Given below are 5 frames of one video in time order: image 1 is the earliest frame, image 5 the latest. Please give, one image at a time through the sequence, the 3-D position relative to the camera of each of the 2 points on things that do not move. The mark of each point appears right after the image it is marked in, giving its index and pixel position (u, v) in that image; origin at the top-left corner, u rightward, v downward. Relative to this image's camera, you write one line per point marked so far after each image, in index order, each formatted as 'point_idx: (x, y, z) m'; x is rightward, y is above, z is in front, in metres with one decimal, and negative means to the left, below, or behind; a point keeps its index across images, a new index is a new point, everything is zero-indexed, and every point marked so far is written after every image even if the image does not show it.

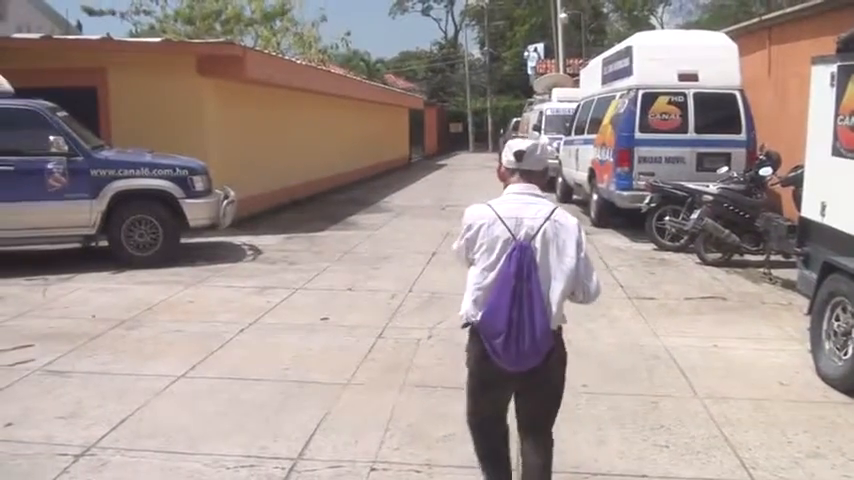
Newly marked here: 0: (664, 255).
0: (+3.1, -0.2, +14.0) m
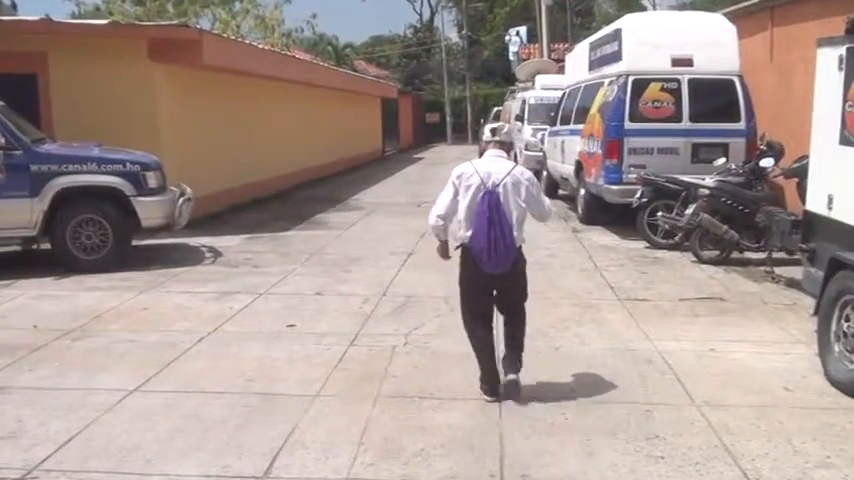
0: (+2.8, -0.2, +13.0) m
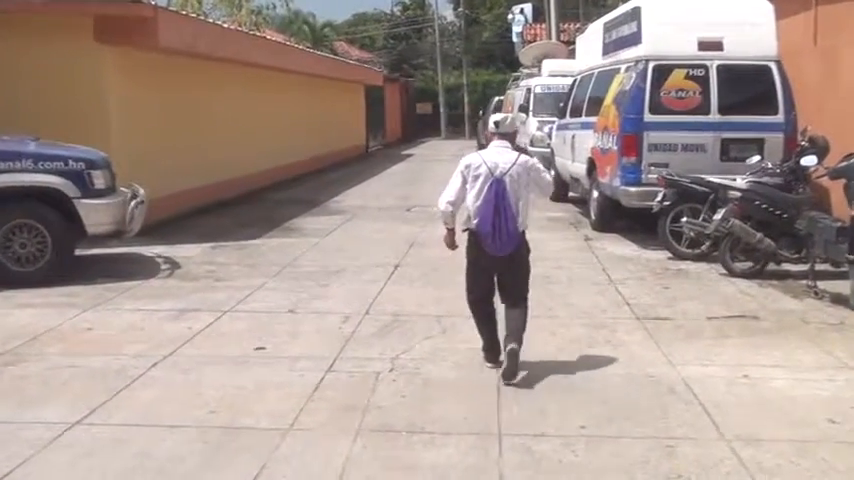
0: (+2.6, -0.3, +11.4) m
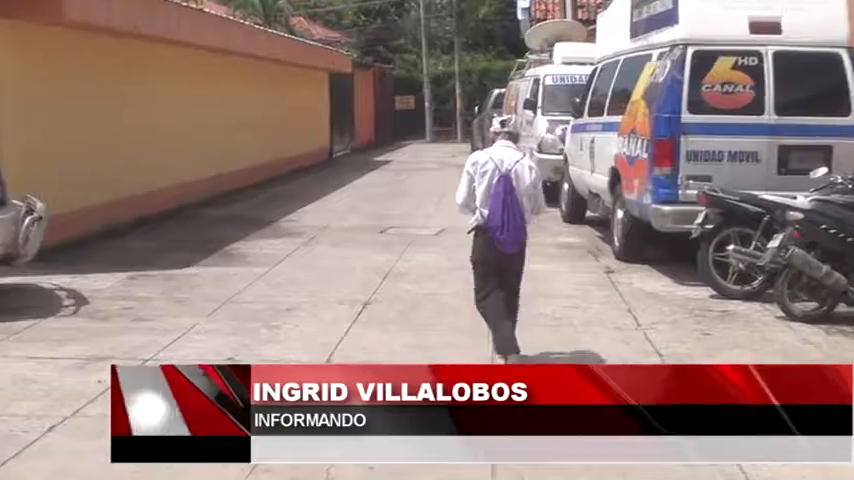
0: (+2.5, -0.5, +9.0) m
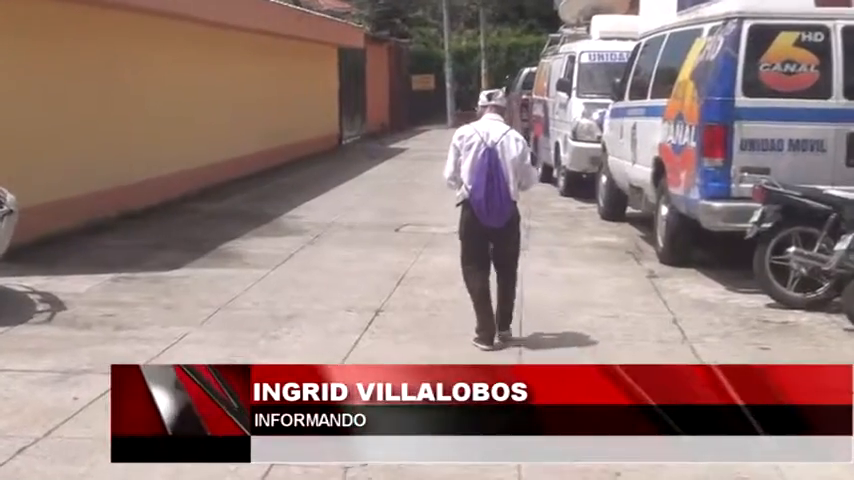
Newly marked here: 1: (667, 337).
0: (+2.6, -0.5, +7.9) m
1: (+1.6, -0.7, +7.5) m
